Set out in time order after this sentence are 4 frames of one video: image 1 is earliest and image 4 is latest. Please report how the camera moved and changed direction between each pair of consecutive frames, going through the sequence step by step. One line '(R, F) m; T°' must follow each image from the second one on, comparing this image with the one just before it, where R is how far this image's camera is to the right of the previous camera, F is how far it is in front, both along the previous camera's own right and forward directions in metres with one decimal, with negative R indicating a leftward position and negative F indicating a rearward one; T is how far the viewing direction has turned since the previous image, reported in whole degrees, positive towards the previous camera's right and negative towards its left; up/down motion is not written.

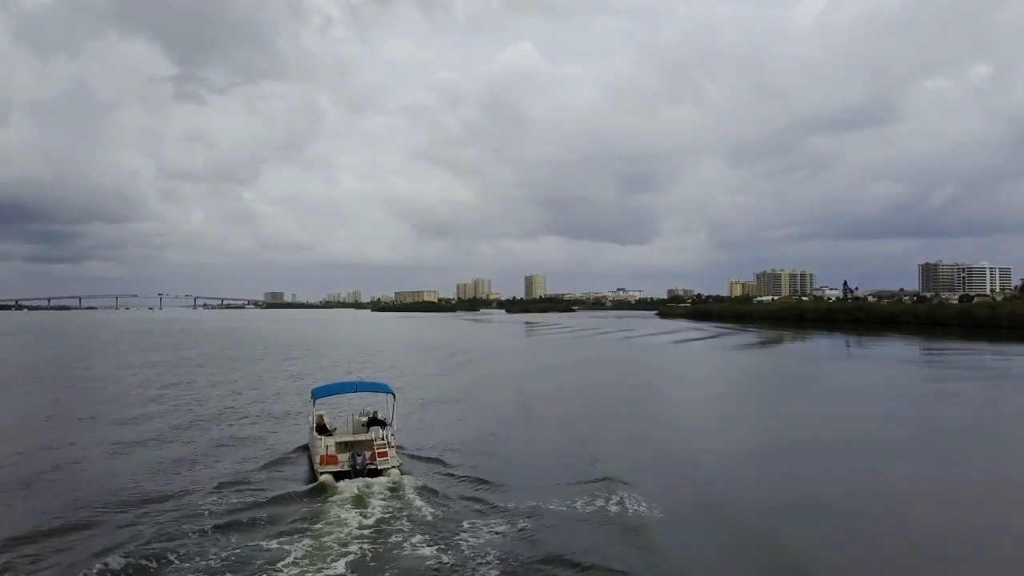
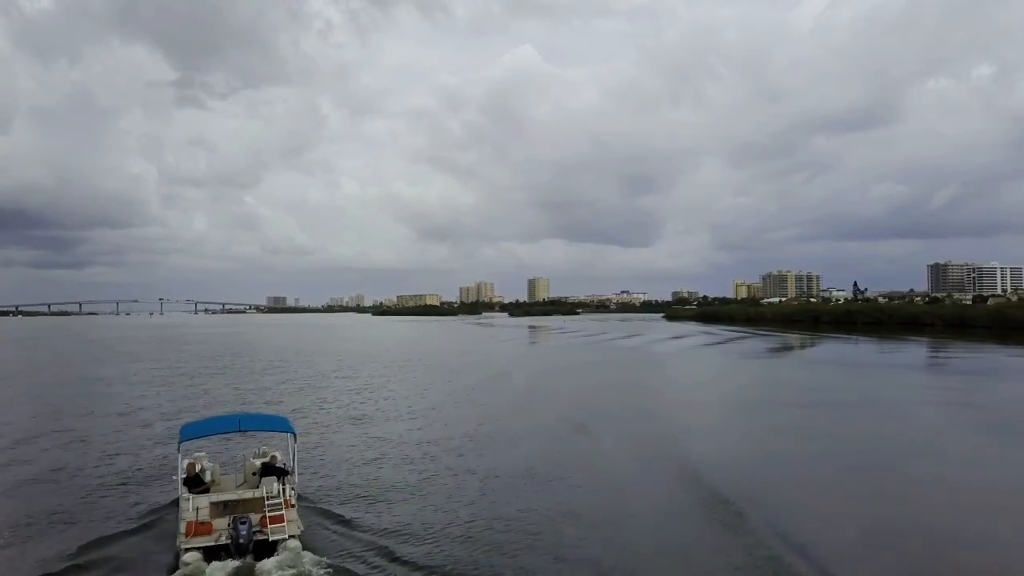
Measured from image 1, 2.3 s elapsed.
(-0.1, +1.2) m; 0°
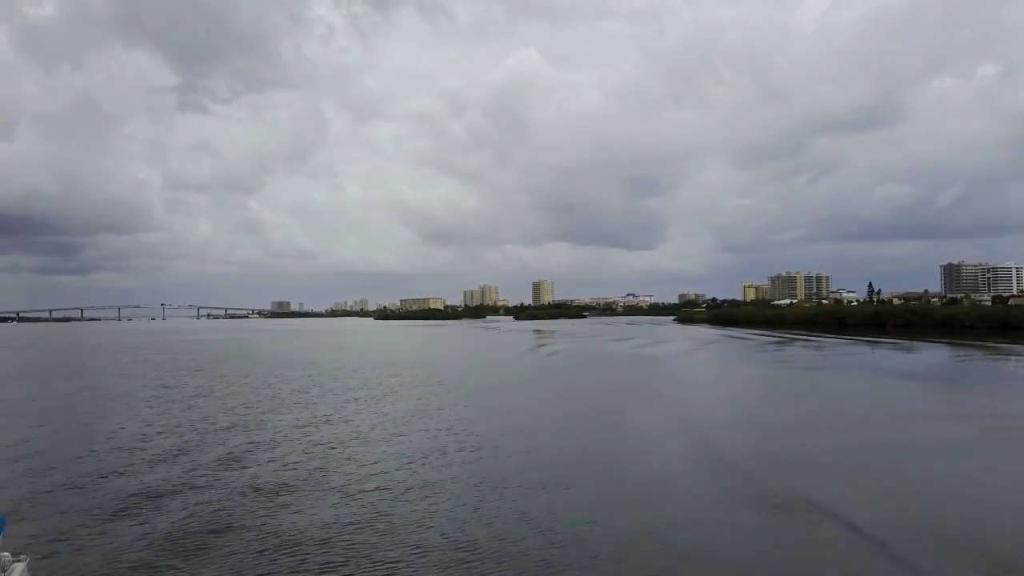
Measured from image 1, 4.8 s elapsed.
(-0.1, +1.5) m; 0°
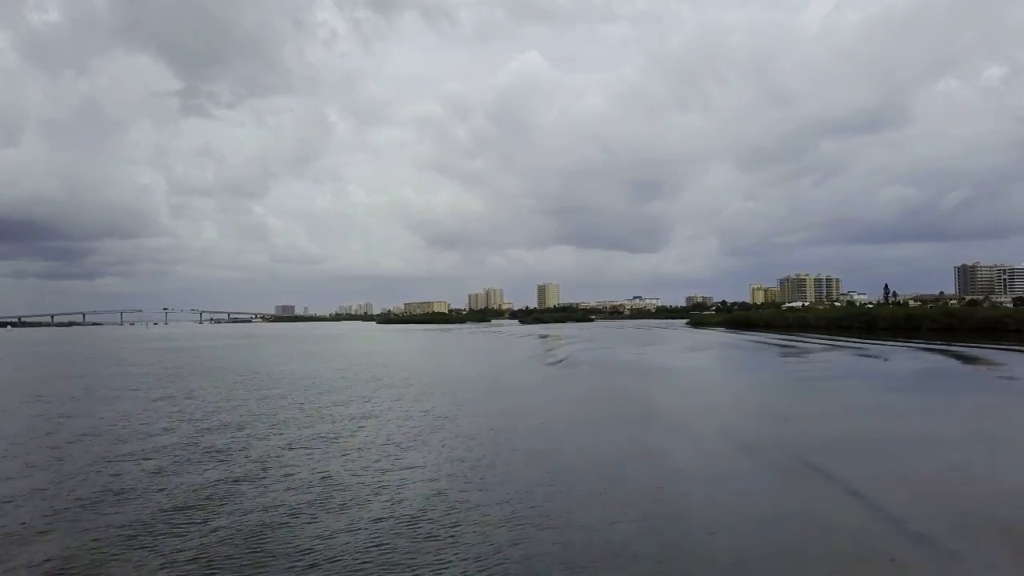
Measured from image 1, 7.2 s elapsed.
(-0.2, +1.5) m; 0°
